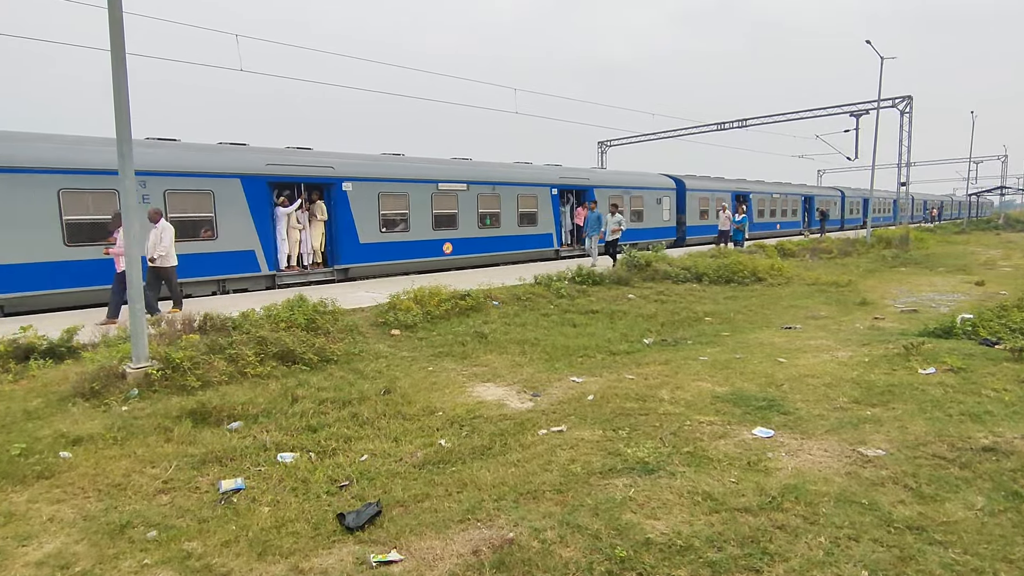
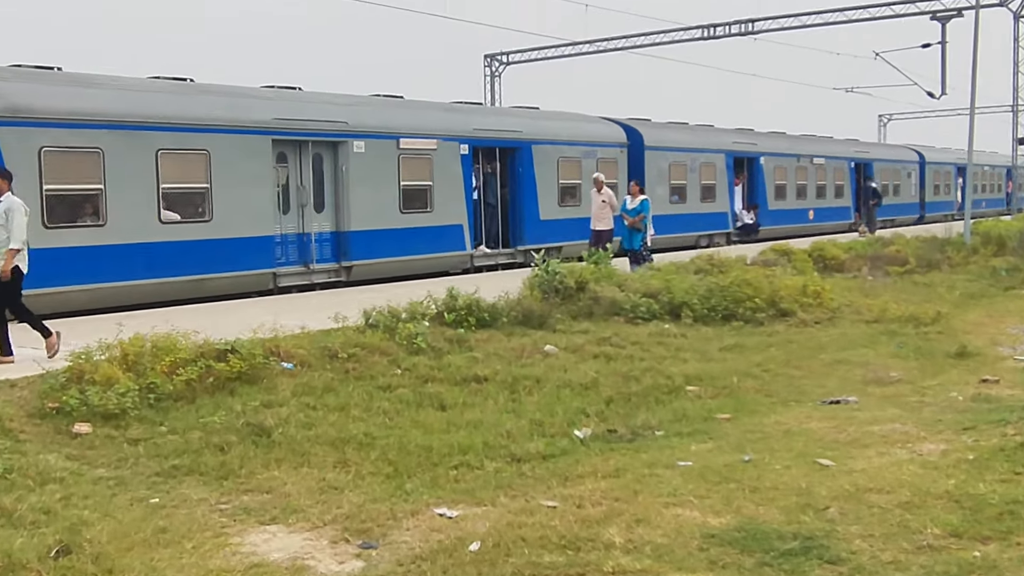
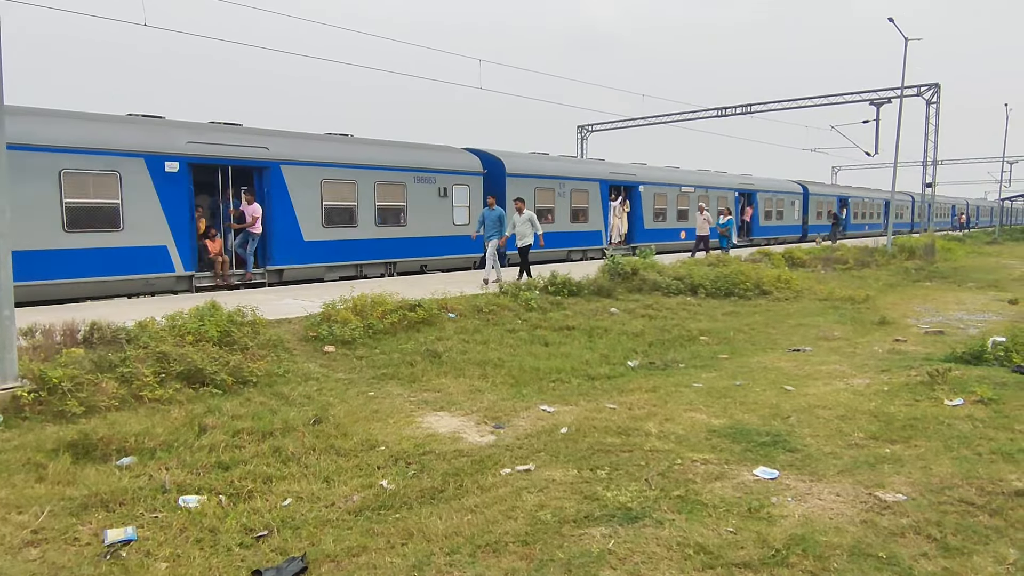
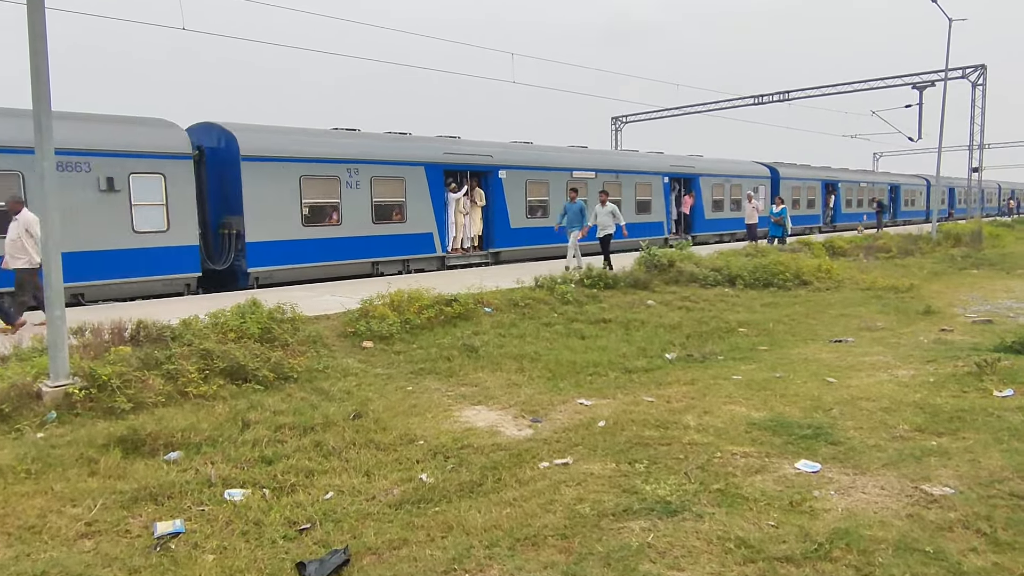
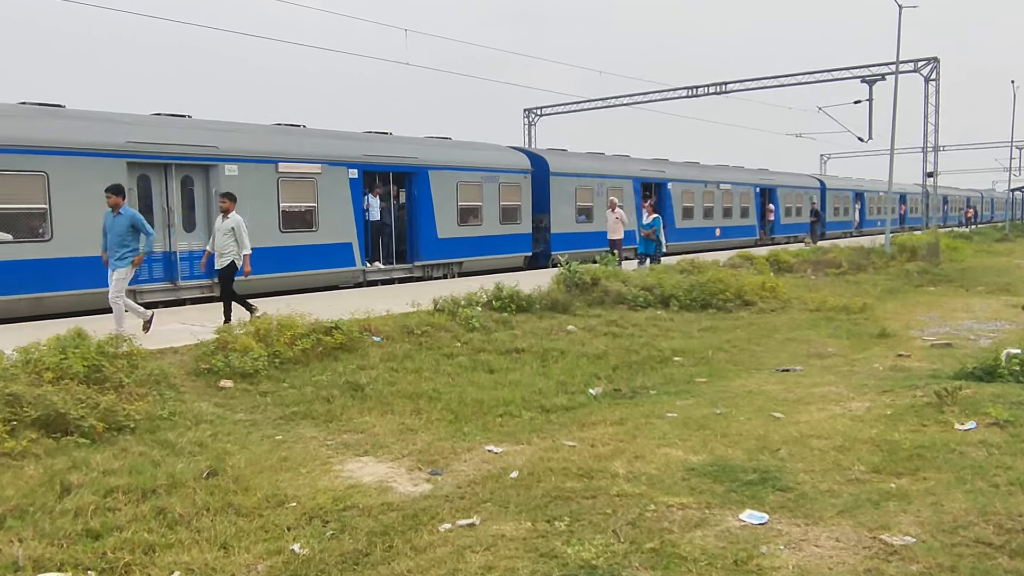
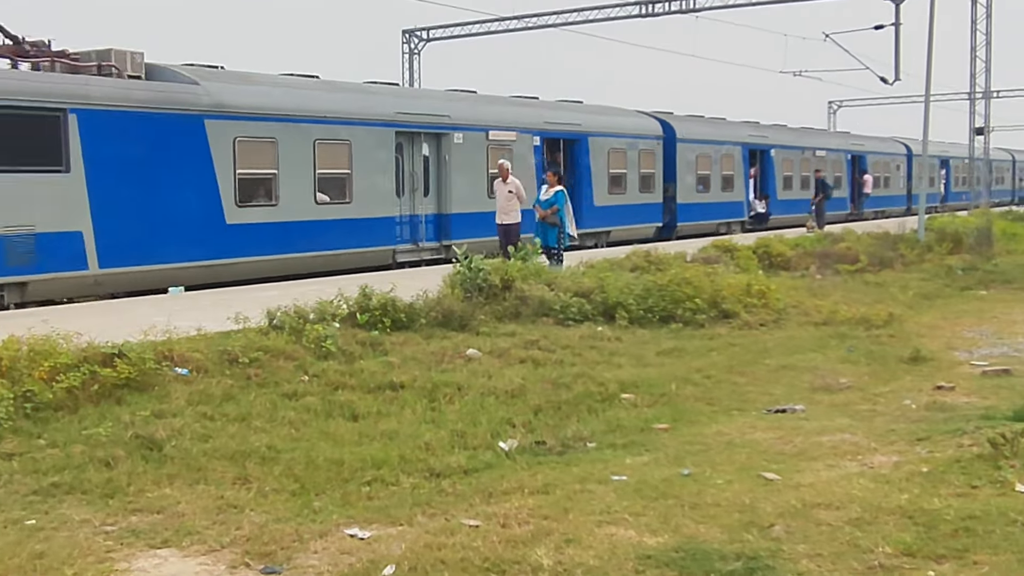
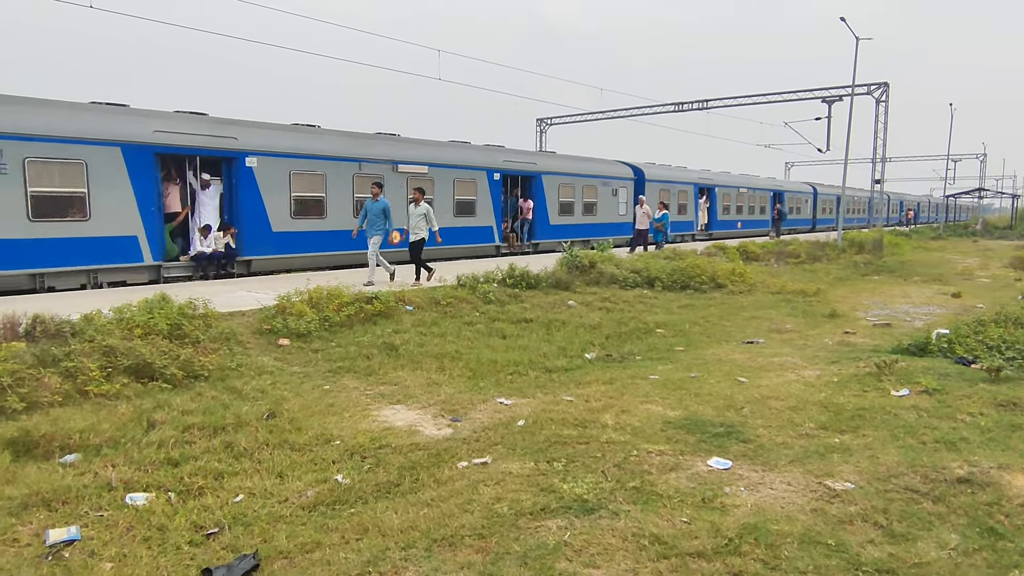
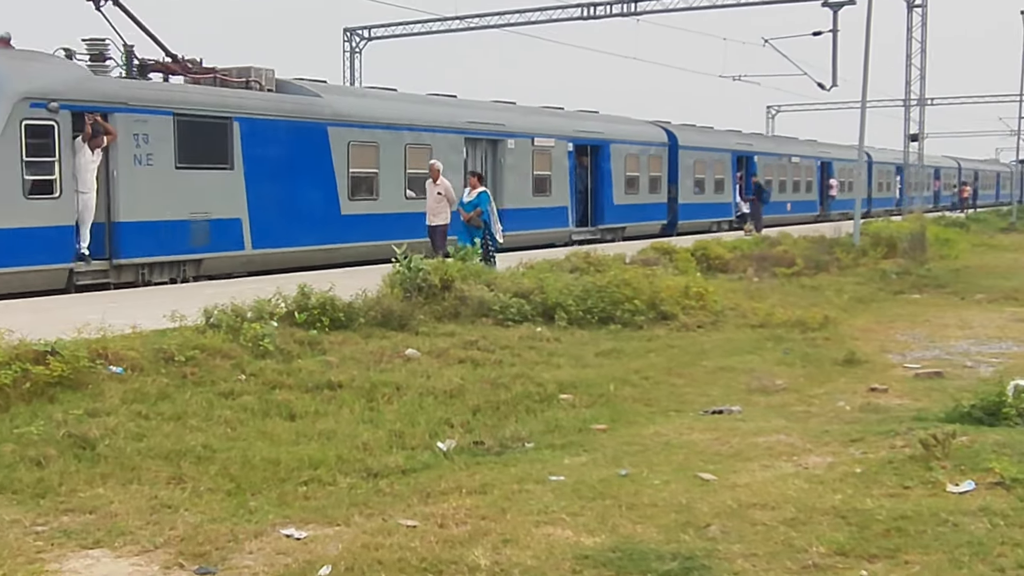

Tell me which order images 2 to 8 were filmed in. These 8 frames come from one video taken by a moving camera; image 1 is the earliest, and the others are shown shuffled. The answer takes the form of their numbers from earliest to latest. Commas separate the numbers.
4, 3, 7, 5, 2, 6, 8
